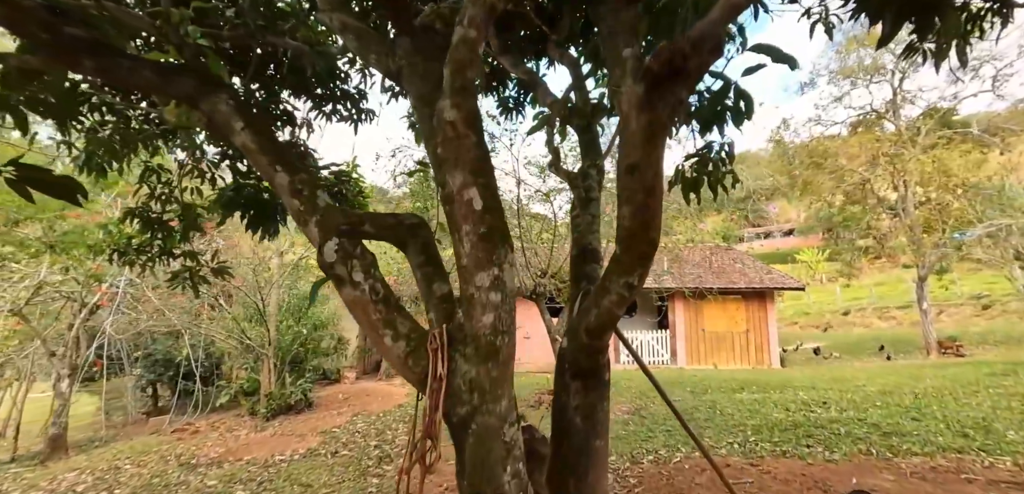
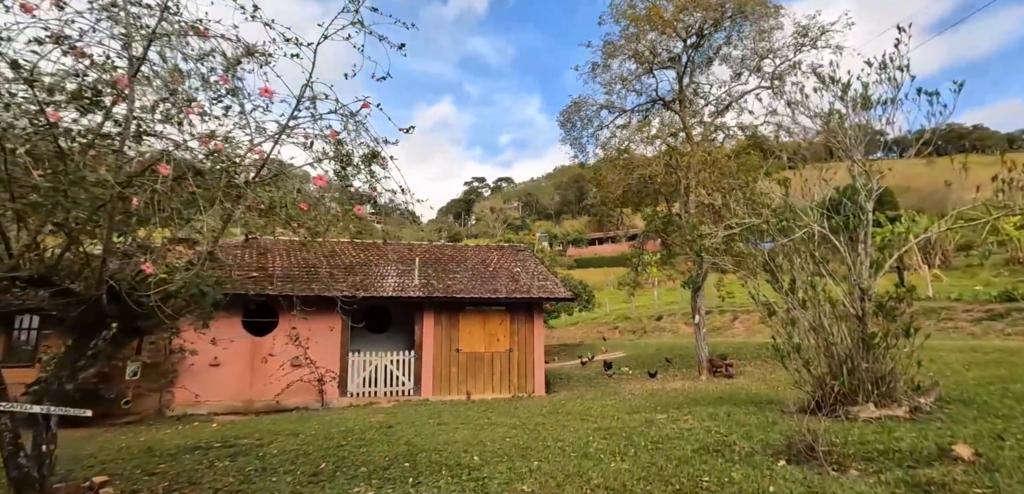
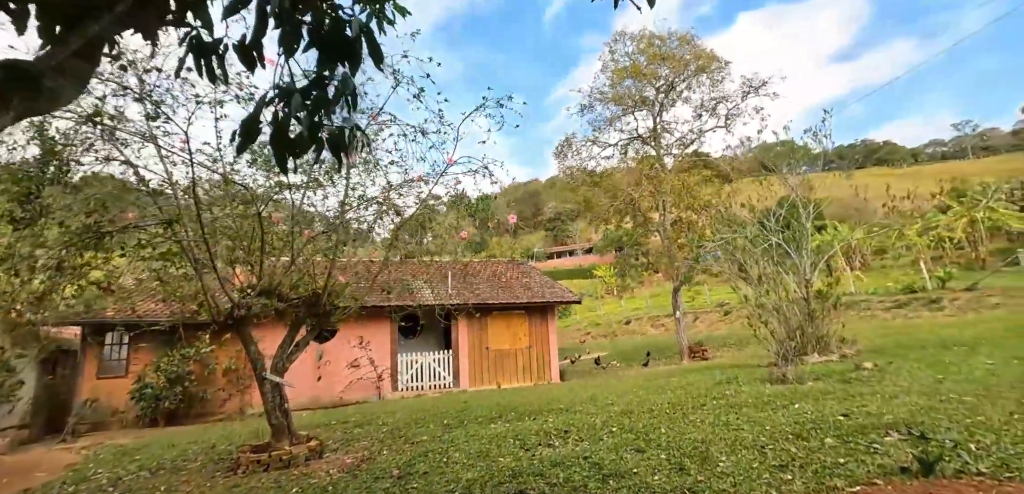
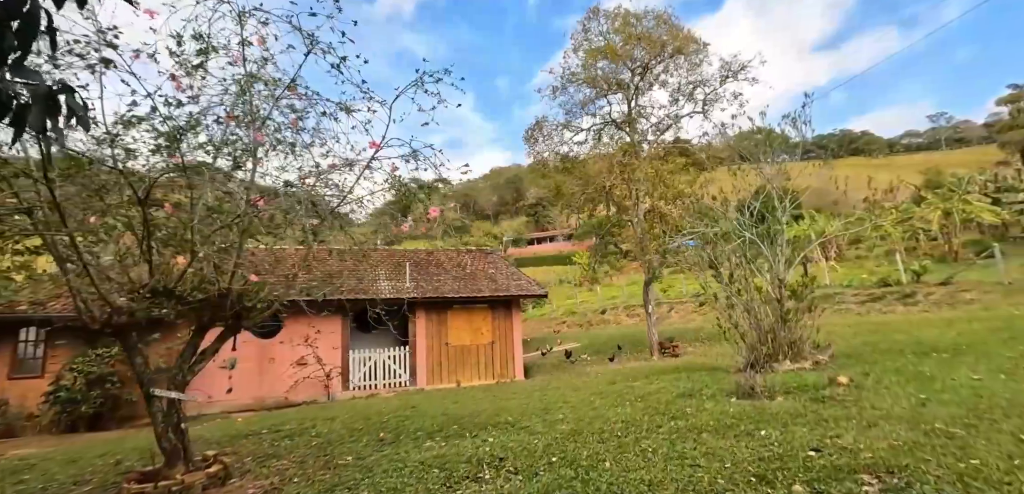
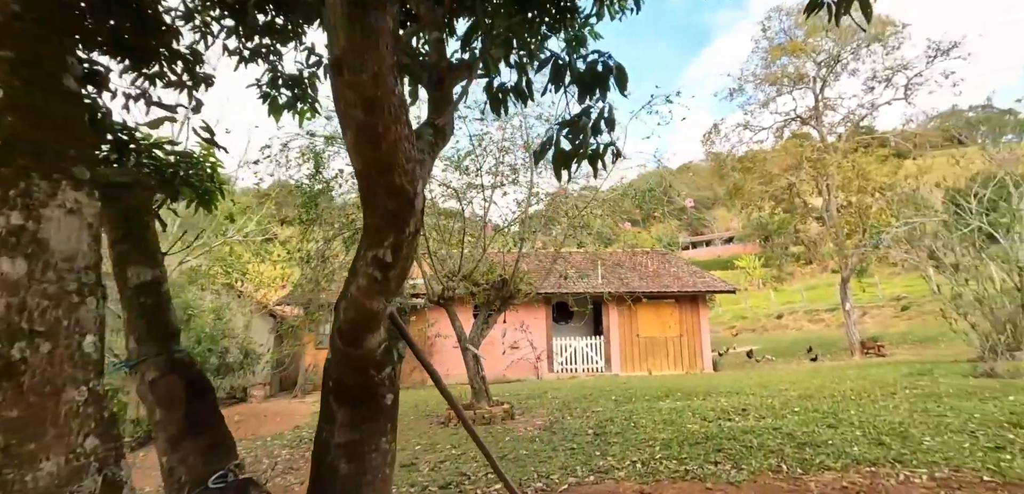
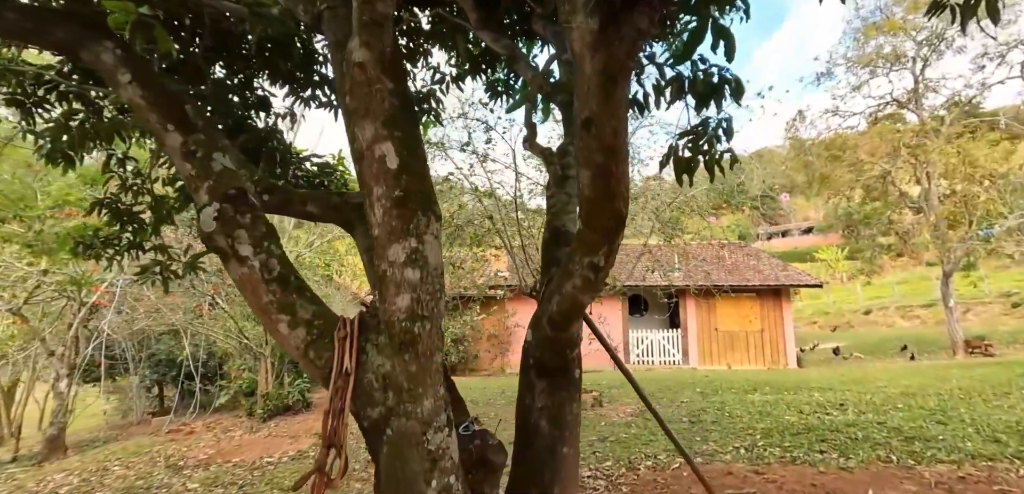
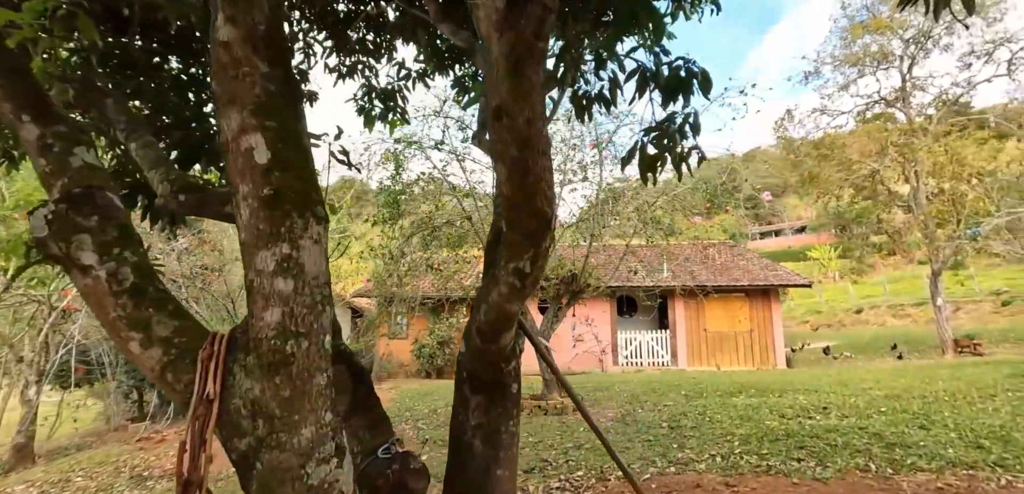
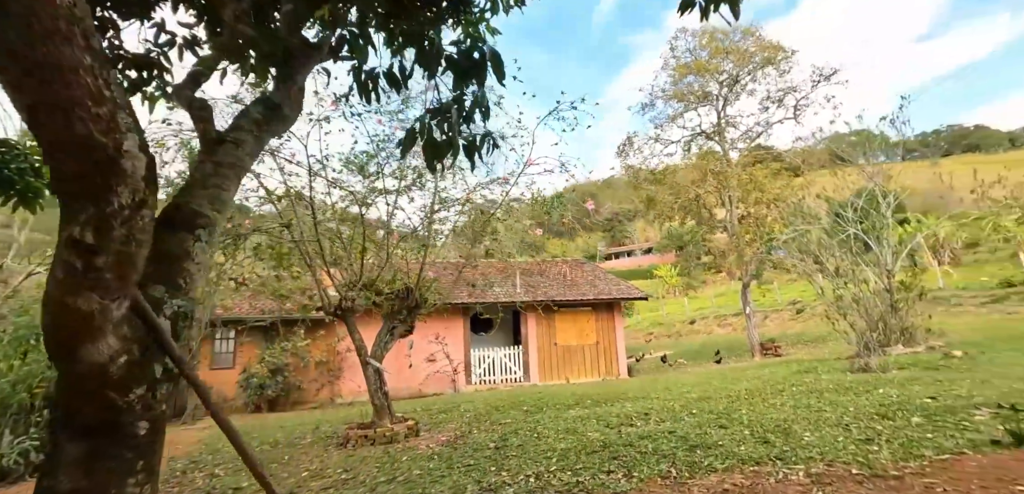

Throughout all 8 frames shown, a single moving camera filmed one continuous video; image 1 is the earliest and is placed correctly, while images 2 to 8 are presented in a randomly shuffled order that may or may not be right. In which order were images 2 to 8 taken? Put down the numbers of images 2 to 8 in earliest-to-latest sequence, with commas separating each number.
6, 7, 5, 8, 3, 4, 2
